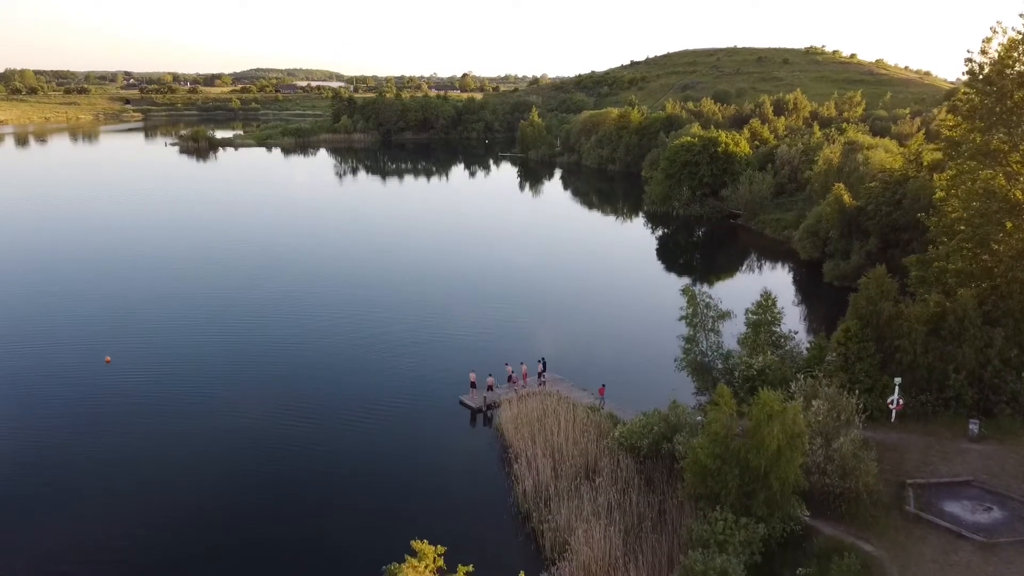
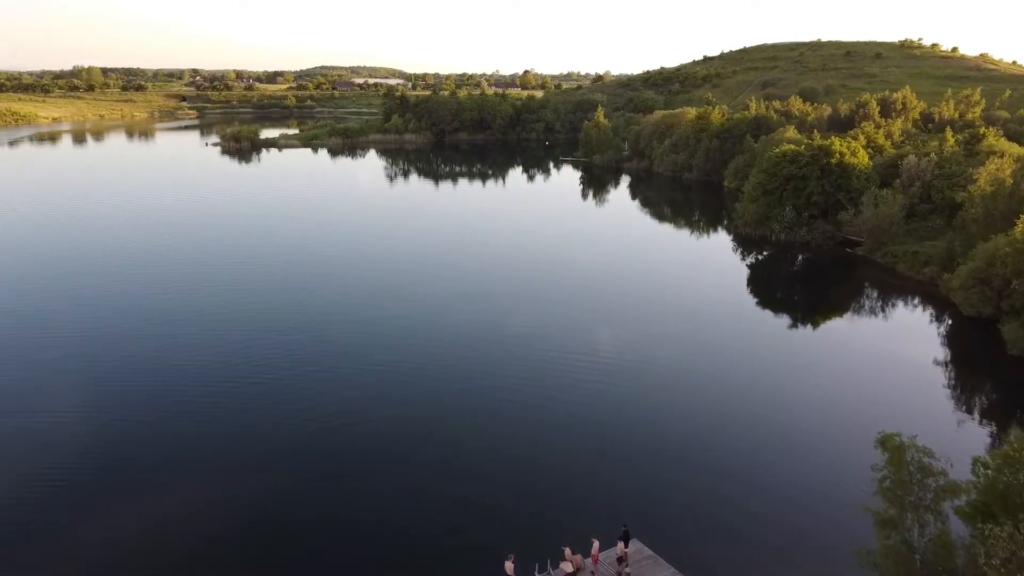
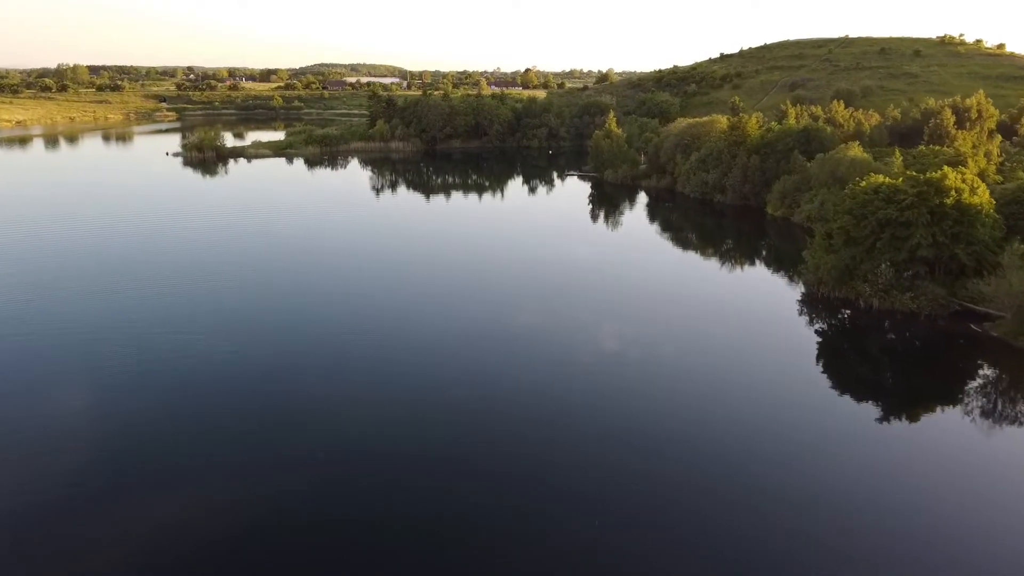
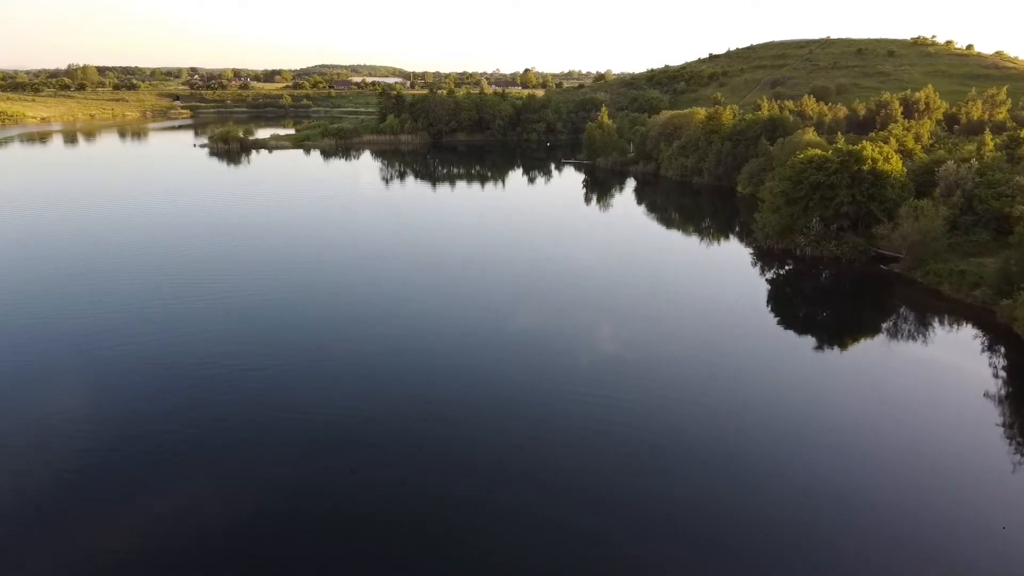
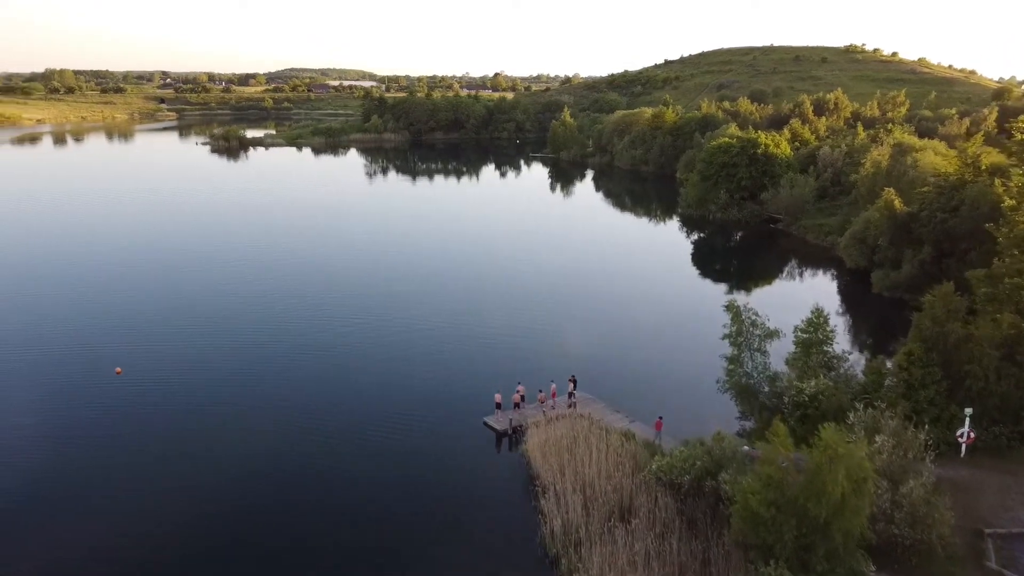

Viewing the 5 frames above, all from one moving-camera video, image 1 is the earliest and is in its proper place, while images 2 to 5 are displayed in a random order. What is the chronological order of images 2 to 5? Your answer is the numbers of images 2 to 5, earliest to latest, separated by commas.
5, 2, 4, 3
